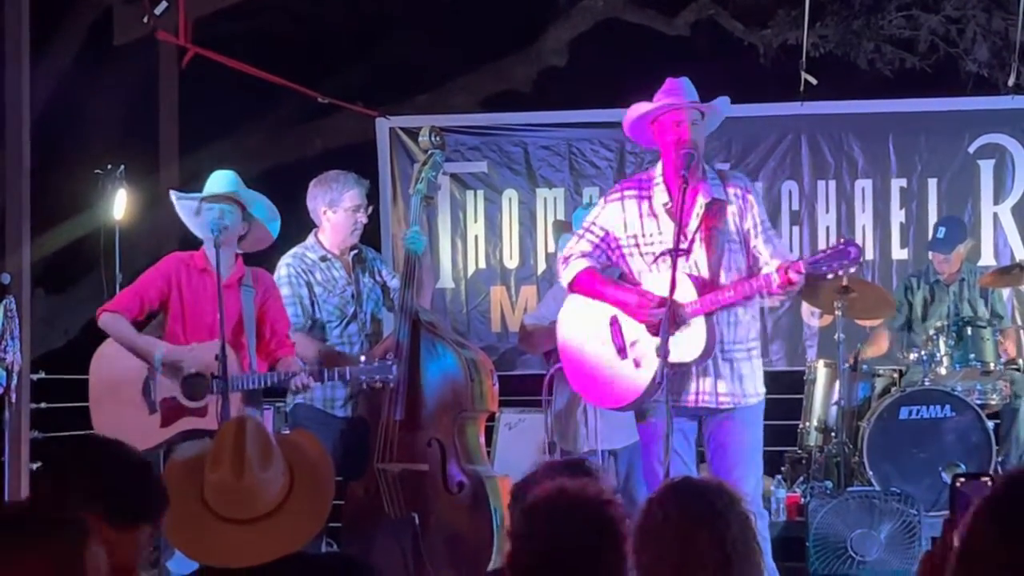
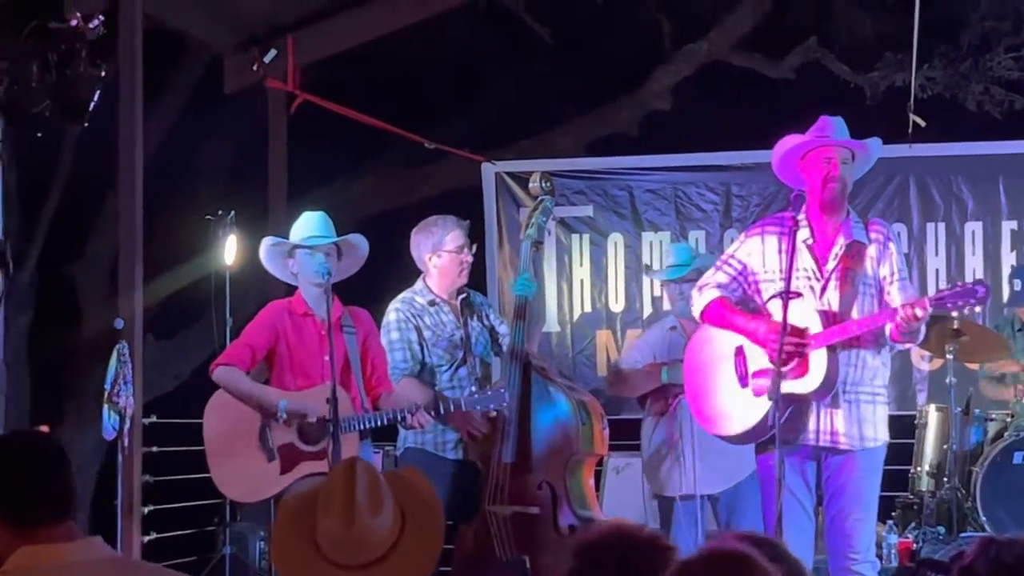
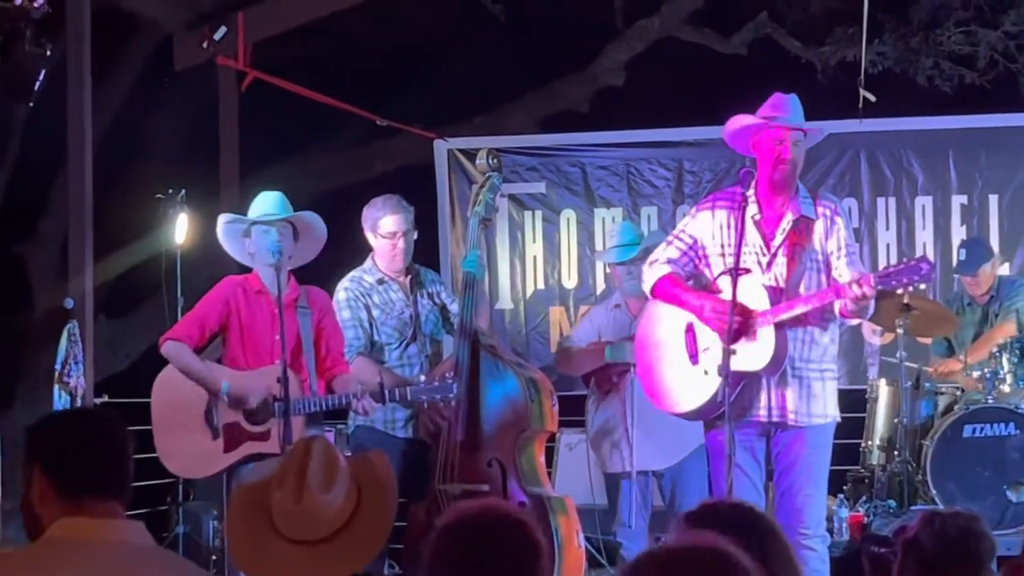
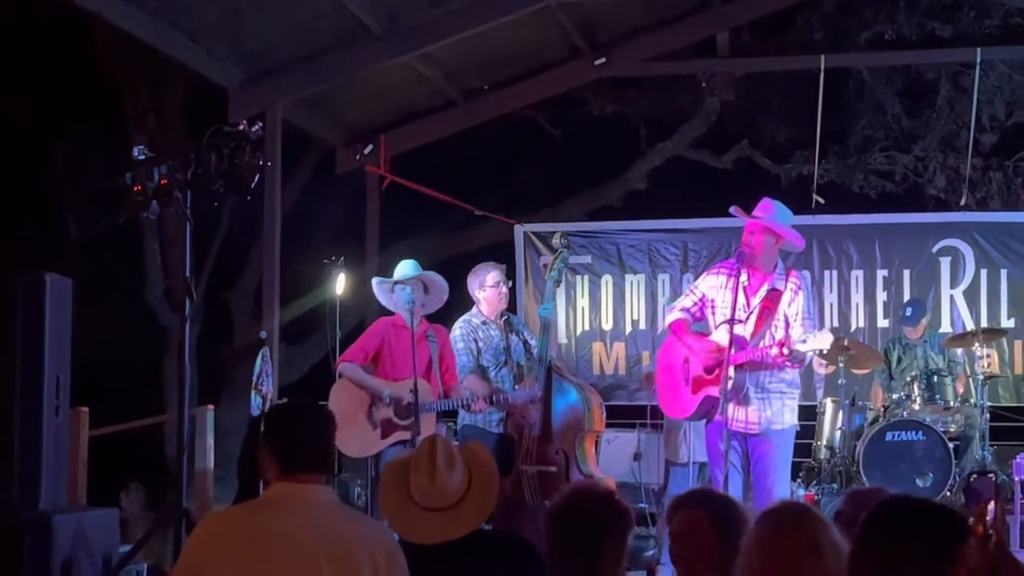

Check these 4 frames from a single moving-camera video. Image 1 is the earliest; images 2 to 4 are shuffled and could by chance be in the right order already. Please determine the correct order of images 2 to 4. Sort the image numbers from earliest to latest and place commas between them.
3, 2, 4
